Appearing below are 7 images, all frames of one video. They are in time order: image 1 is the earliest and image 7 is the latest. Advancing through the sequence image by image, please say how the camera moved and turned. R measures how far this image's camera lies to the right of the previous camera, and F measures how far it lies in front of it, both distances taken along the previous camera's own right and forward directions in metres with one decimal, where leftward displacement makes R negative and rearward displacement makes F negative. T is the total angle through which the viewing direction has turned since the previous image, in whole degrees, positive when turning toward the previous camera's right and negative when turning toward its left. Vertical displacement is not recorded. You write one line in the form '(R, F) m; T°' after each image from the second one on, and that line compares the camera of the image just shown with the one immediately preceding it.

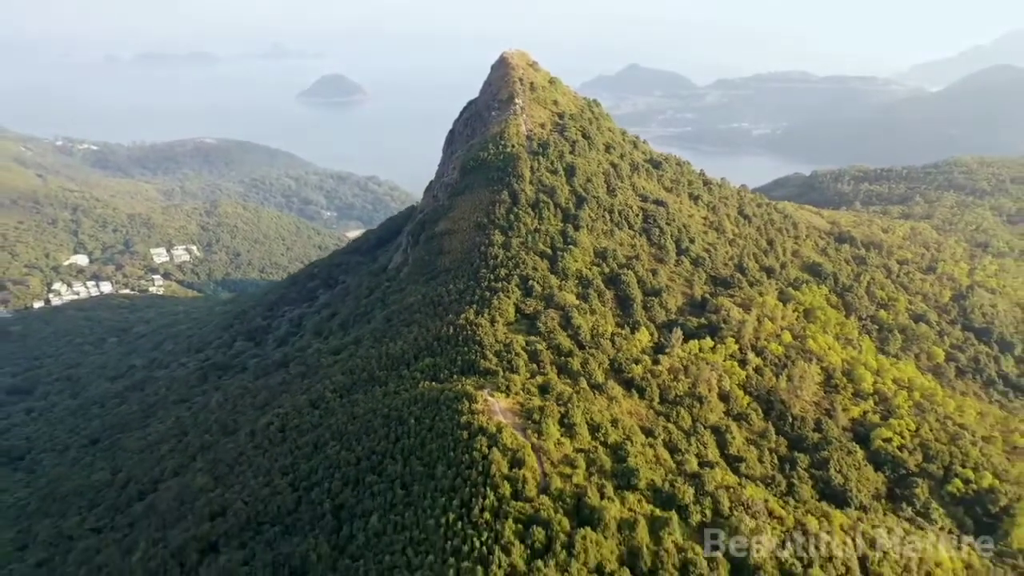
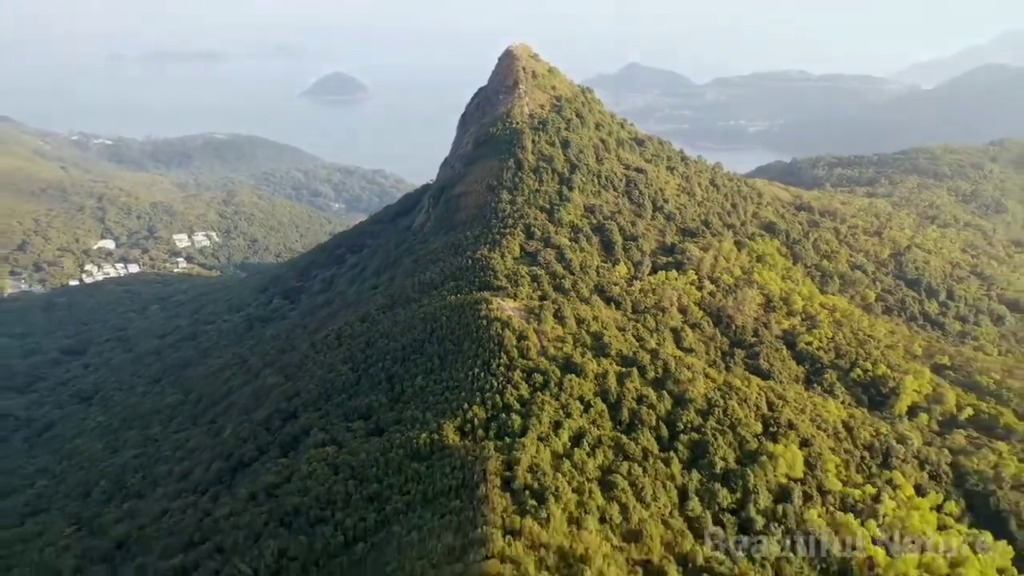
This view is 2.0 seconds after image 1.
(-0.3, -11.2) m; 0°
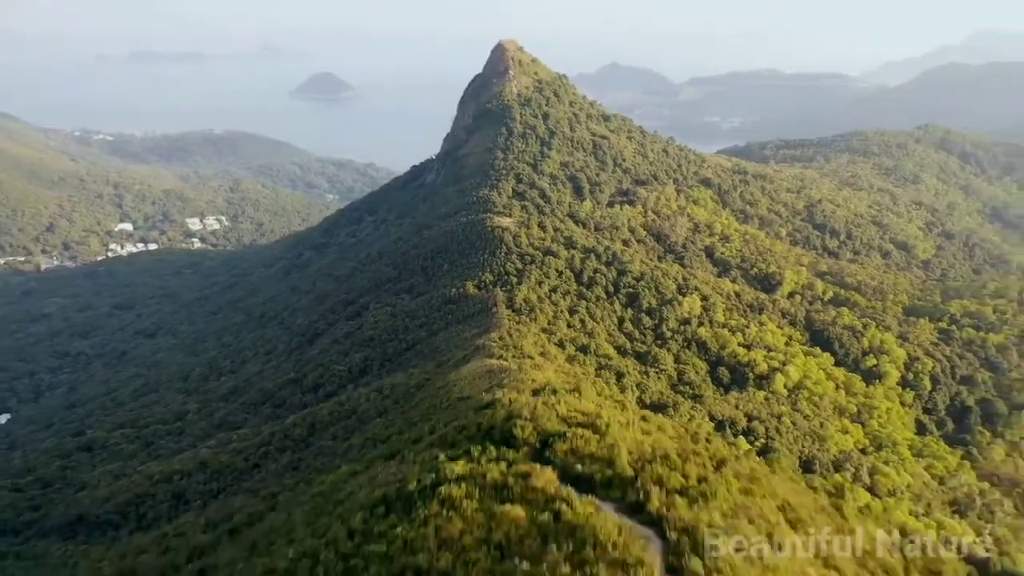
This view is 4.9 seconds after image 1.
(-1.1, -18.5) m; +1°
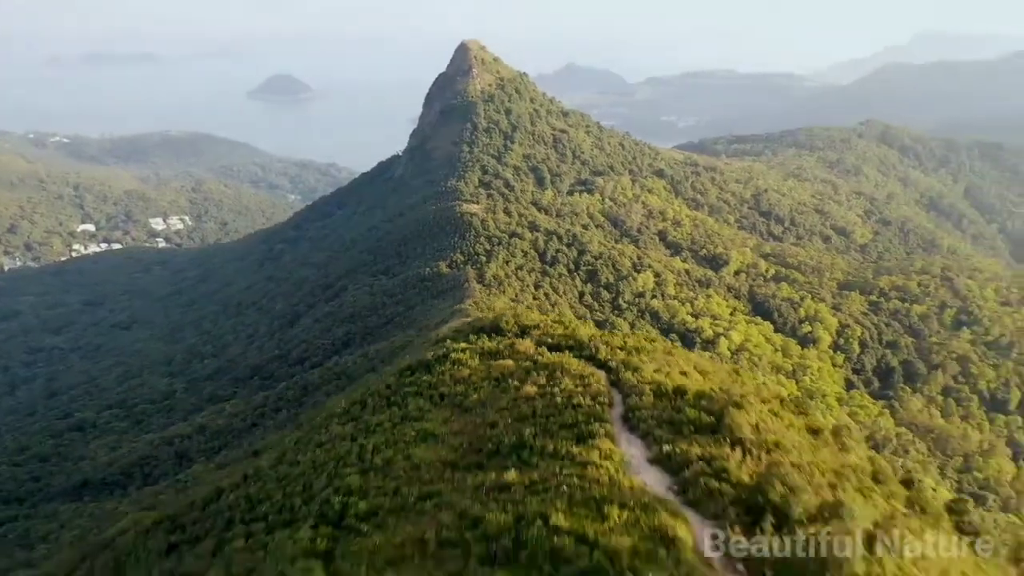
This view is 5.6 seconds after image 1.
(-0.6, -4.7) m; +3°
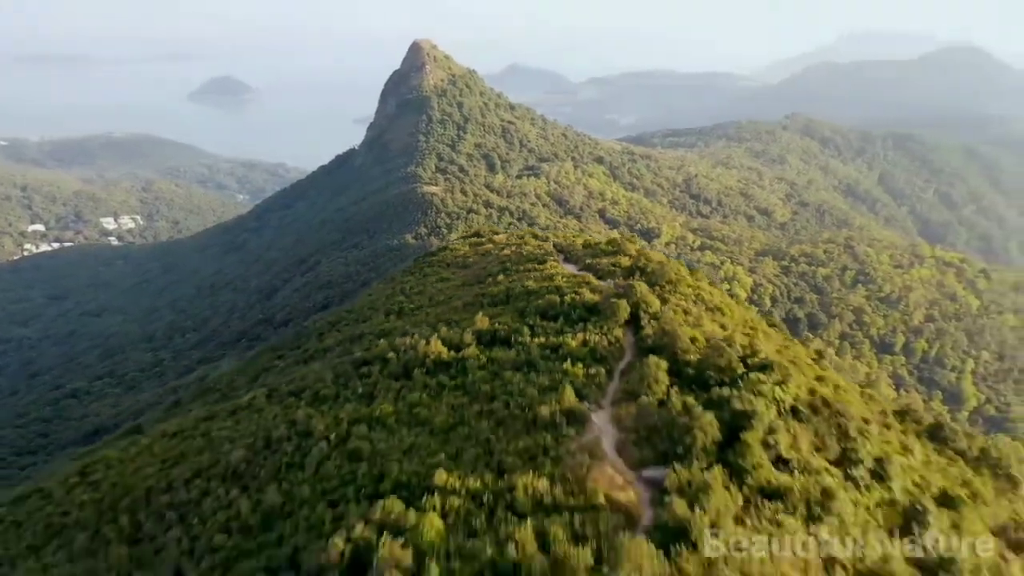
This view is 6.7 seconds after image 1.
(-1.0, -8.0) m; +4°
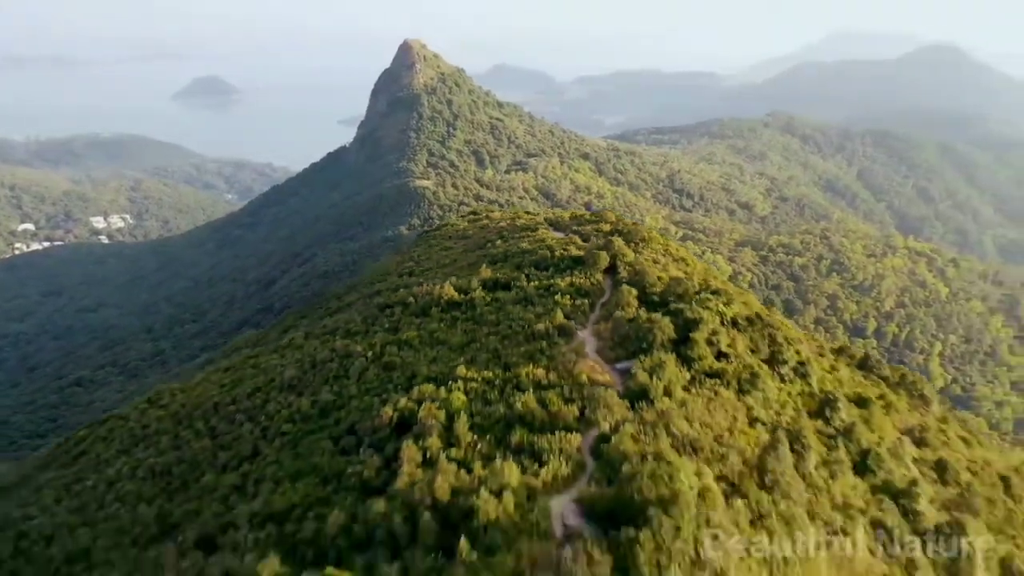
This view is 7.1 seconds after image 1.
(-0.3, -2.9) m; +1°
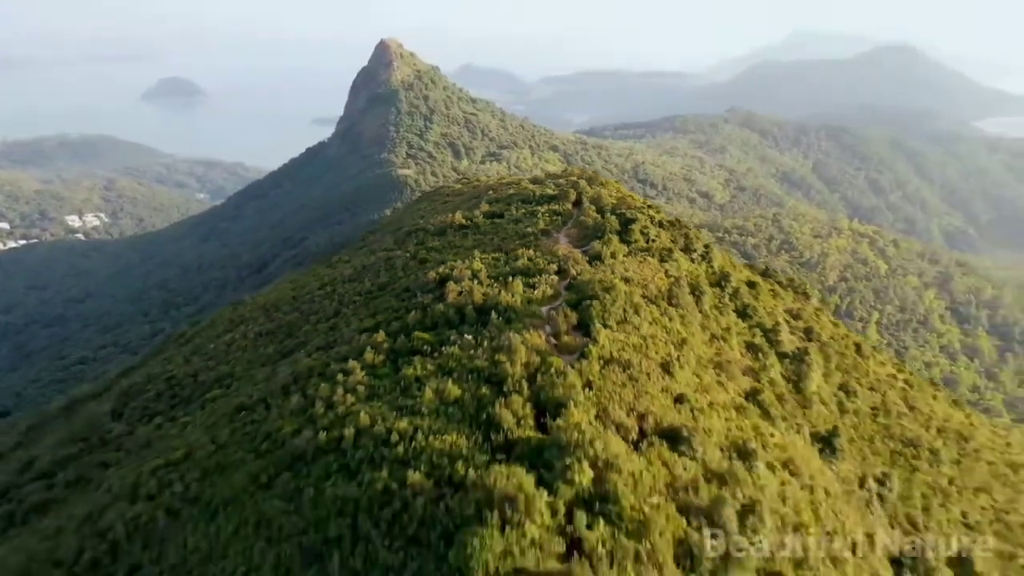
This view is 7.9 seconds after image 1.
(-0.7, -6.1) m; +2°
